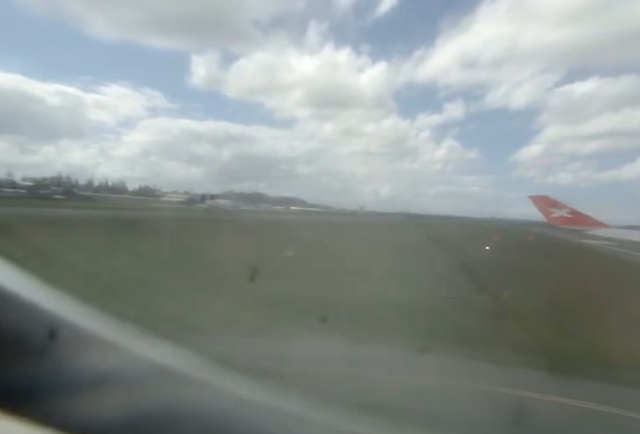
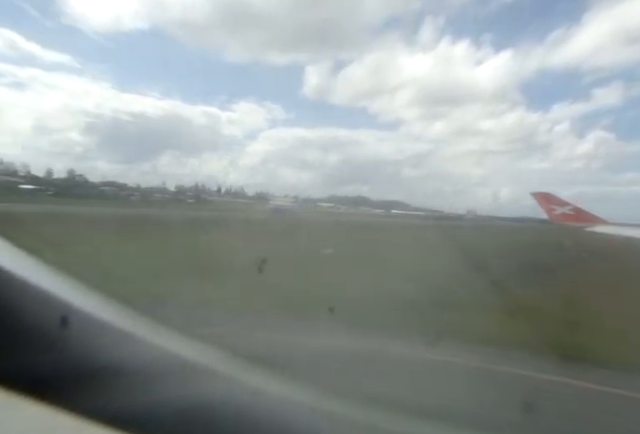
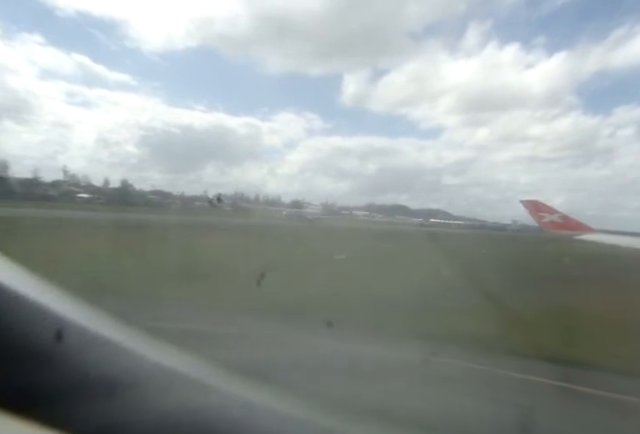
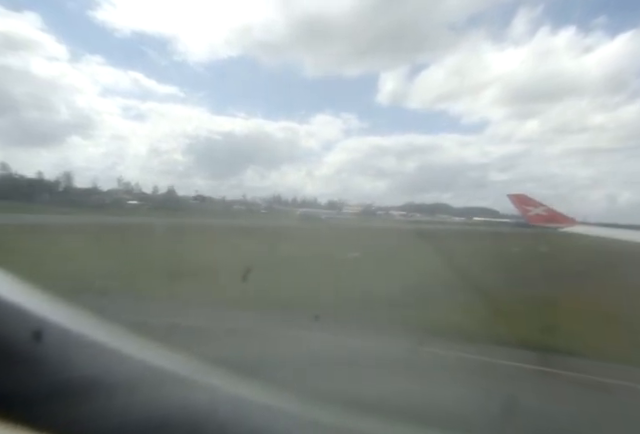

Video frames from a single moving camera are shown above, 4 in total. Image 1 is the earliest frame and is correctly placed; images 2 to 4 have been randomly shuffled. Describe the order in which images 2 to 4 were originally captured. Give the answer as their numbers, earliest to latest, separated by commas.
2, 3, 4
